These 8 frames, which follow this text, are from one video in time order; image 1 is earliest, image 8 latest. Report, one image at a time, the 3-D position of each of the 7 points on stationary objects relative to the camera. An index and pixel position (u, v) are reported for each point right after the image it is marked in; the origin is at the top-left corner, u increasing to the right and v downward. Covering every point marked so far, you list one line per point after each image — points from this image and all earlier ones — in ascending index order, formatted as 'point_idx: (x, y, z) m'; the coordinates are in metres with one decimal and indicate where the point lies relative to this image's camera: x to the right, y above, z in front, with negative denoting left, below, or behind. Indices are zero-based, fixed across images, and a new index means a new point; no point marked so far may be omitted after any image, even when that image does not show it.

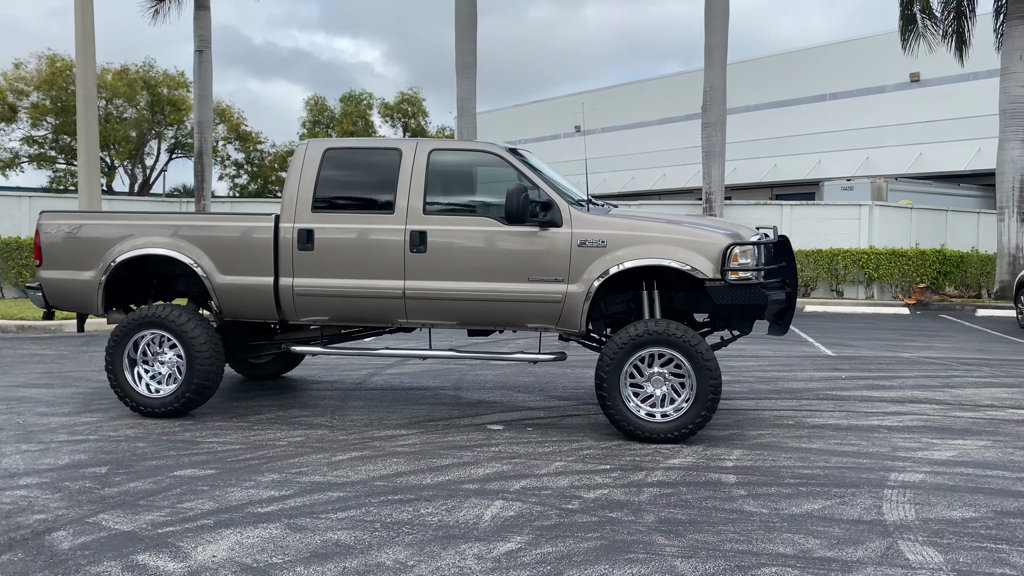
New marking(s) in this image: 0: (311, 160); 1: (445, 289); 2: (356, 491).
0: (-1.4, +0.9, +6.1) m
1: (-0.5, 0.0, +5.8) m
2: (-0.8, -1.0, +4.4) m
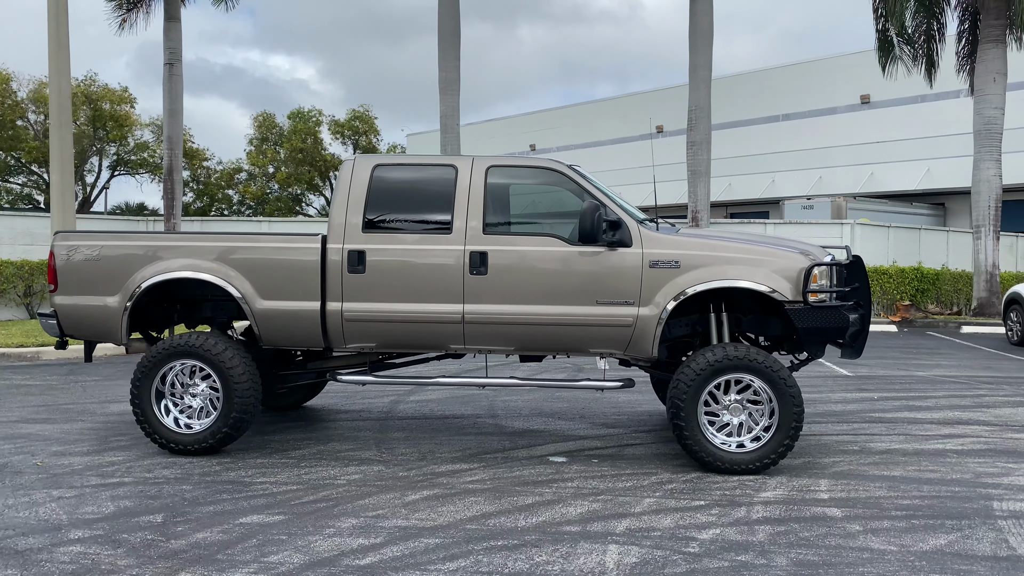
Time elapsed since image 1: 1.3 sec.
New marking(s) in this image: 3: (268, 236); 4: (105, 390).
0: (-1.0, +0.7, +5.7) m
1: (0.0, -0.2, +5.4) m
2: (-0.3, -1.2, +4.1) m
3: (-1.6, +0.3, +5.6) m
4: (-3.7, -0.9, +7.9) m
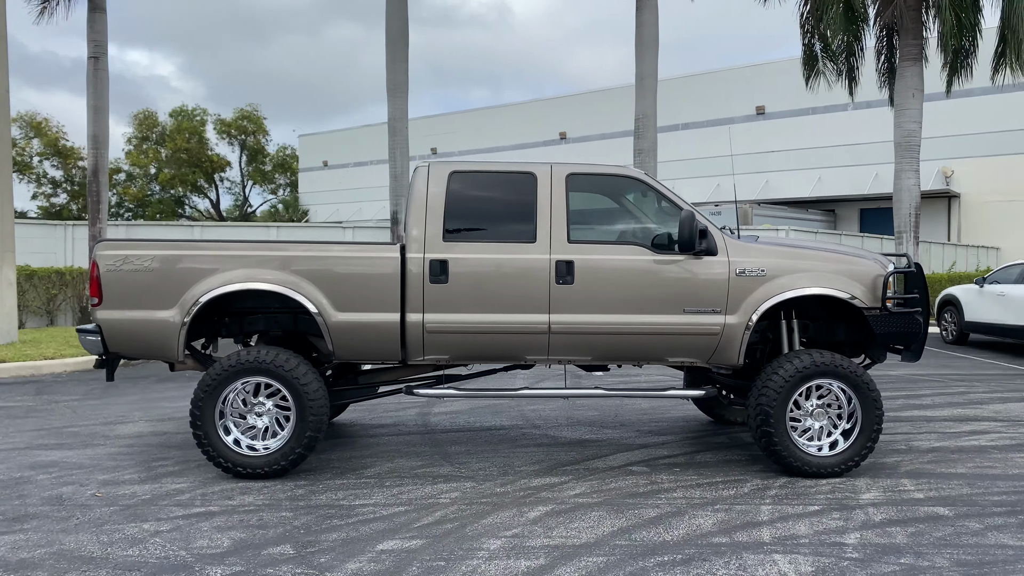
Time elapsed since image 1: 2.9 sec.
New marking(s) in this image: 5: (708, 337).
0: (-0.5, +0.7, +5.5) m
1: (+0.5, -0.2, +5.4) m
2: (+0.5, -1.2, +4.0) m
3: (-1.0, +0.3, +5.3) m
4: (-3.5, -1.0, +7.3) m
5: (+1.2, -0.3, +5.4) m
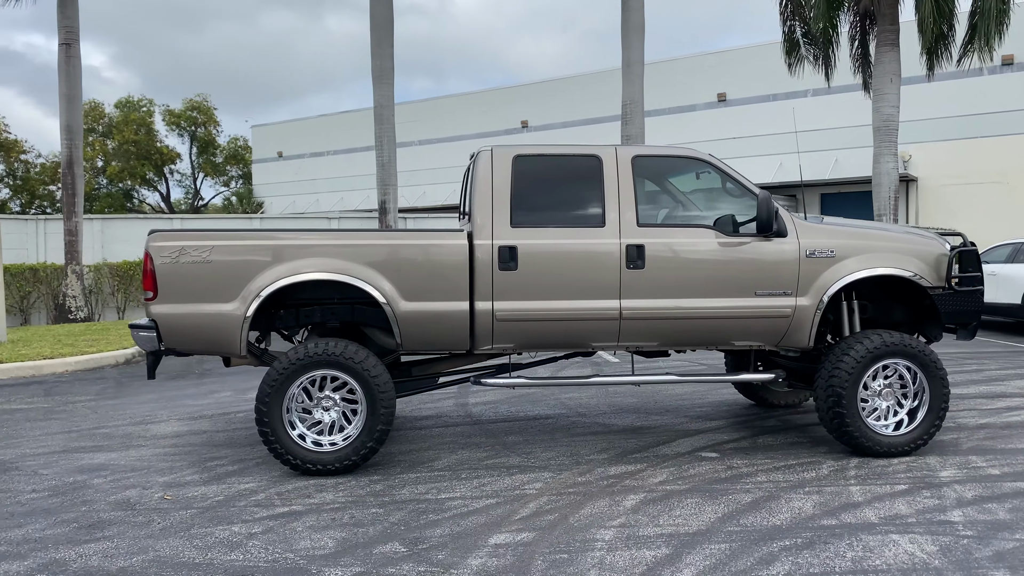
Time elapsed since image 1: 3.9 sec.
0: (-0.1, +0.8, +5.3) m
1: (+0.9, -0.1, +5.3) m
2: (+1.0, -1.1, +3.9) m
3: (-0.6, +0.3, +5.1) m
4: (-3.2, -1.0, +7.0) m
5: (+1.6, -0.2, +5.4) m
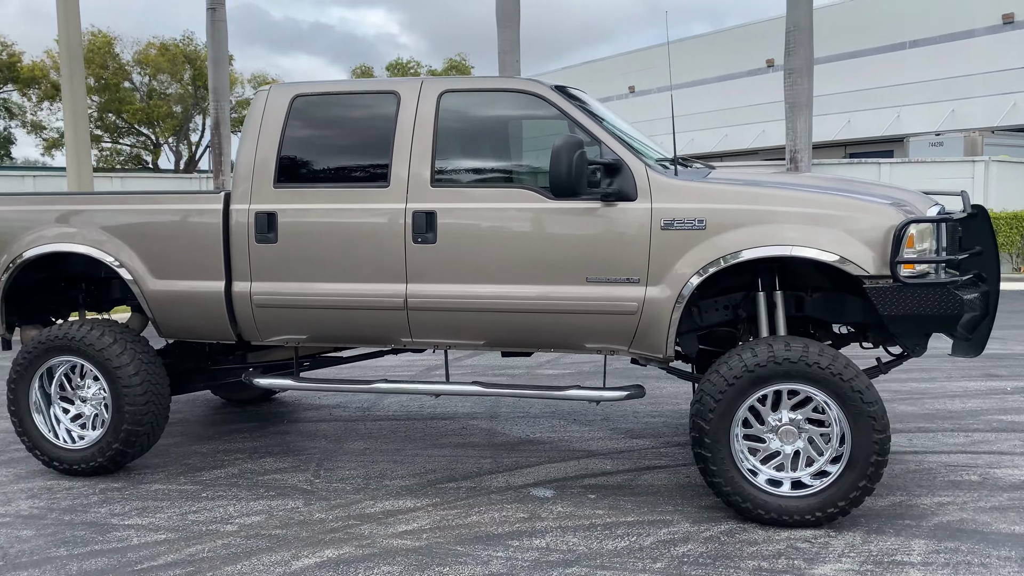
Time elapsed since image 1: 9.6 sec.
0: (-1.2, +0.9, +4.3) m
1: (-0.2, 0.0, +3.9) m
2: (-0.6, -1.1, +2.7) m
3: (-1.7, +0.5, +4.2) m
4: (-3.5, -0.7, +6.9) m
5: (+0.5, -0.1, +3.8) m
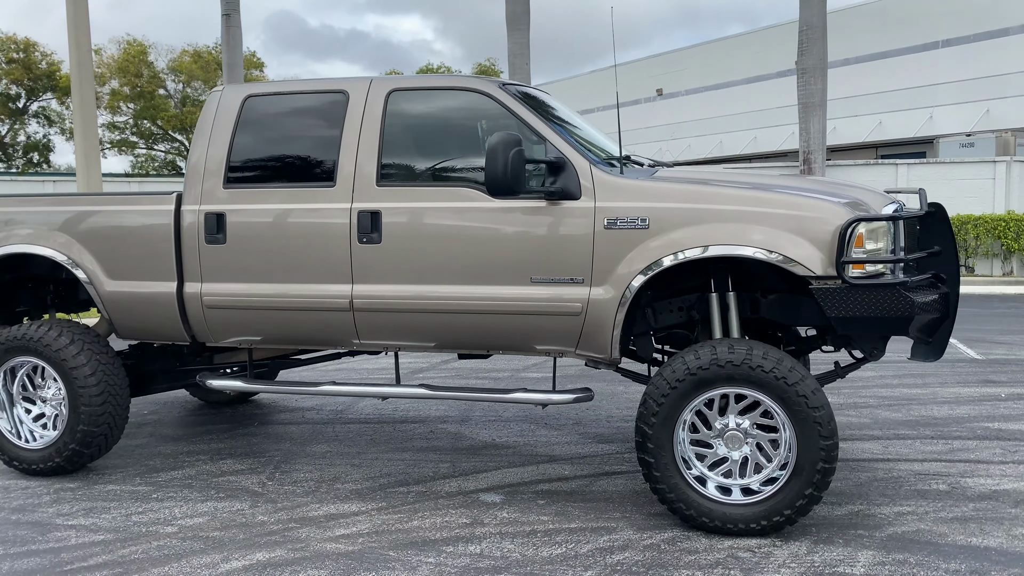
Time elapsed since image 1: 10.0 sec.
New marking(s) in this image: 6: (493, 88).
0: (-1.4, +0.9, +4.2) m
1: (-0.5, 0.0, +3.9) m
2: (-0.9, -1.1, +2.6) m
3: (-1.9, +0.4, +4.3) m
4: (-3.7, -0.7, +7.0) m
5: (+0.2, -0.1, +3.7) m
6: (-0.1, +0.9, +3.9) m
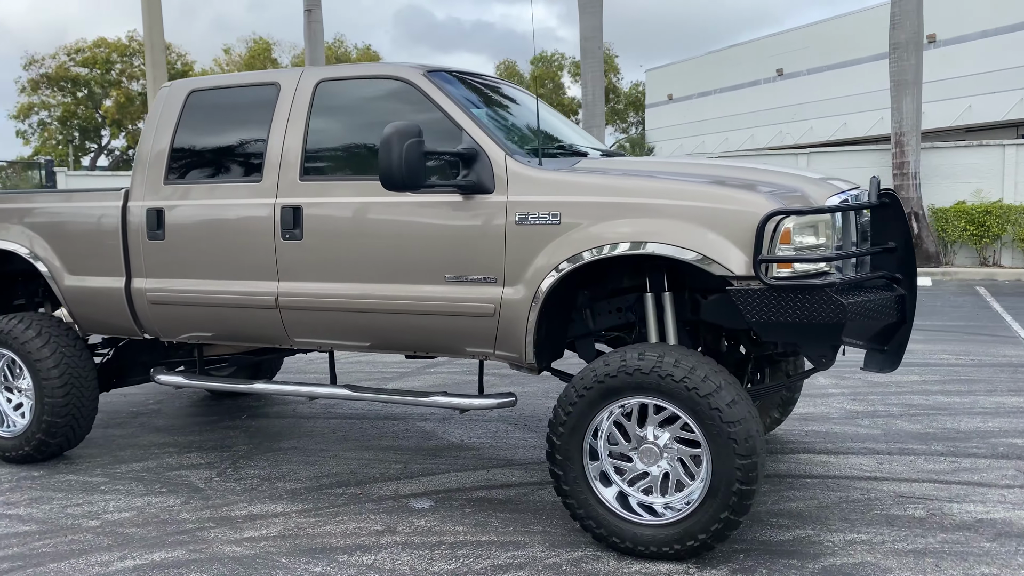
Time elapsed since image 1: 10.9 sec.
0: (-1.7, +0.9, +4.2) m
1: (-0.8, 0.0, +3.8) m
2: (-1.4, -1.1, +2.6) m
3: (-2.2, +0.5, +4.3) m
4: (-3.5, -0.6, +7.3) m
5: (-0.1, -0.1, +3.5) m
6: (-0.4, +0.9, +3.7) m
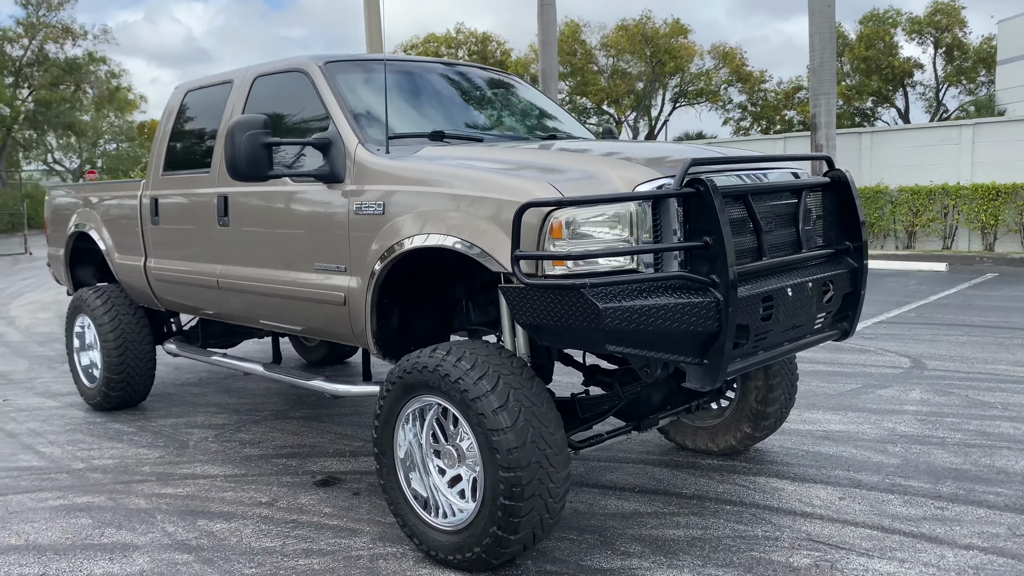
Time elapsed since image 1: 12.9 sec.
0: (-1.8, +1.0, +4.8) m
1: (-1.2, 0.0, +4.0) m
2: (-2.3, -1.0, +3.2) m
3: (-2.3, +0.6, +5.1) m
4: (-2.4, -0.4, +8.4) m
5: (-0.7, -0.1, +3.5) m
6: (-0.9, +1.0, +3.8) m
